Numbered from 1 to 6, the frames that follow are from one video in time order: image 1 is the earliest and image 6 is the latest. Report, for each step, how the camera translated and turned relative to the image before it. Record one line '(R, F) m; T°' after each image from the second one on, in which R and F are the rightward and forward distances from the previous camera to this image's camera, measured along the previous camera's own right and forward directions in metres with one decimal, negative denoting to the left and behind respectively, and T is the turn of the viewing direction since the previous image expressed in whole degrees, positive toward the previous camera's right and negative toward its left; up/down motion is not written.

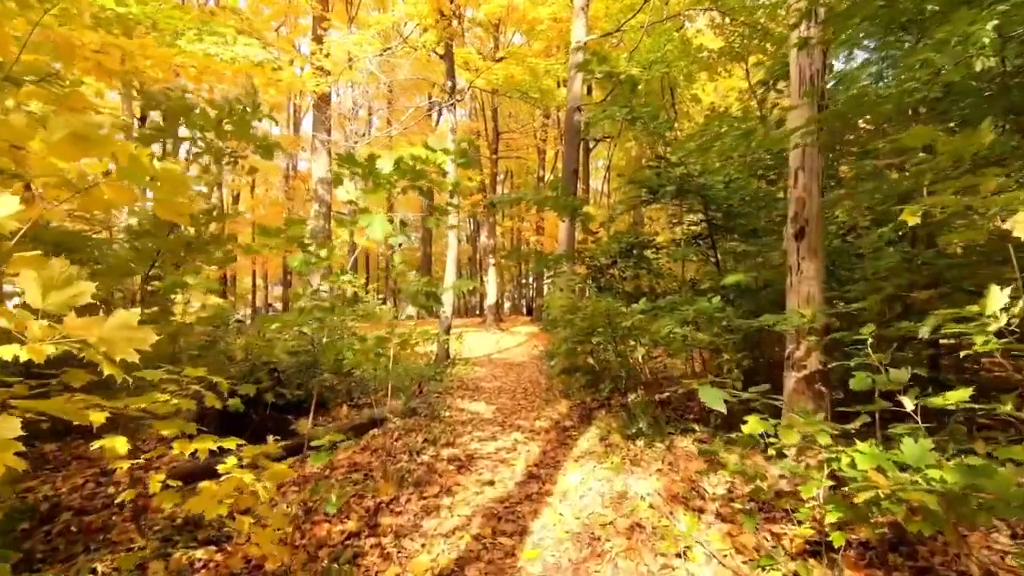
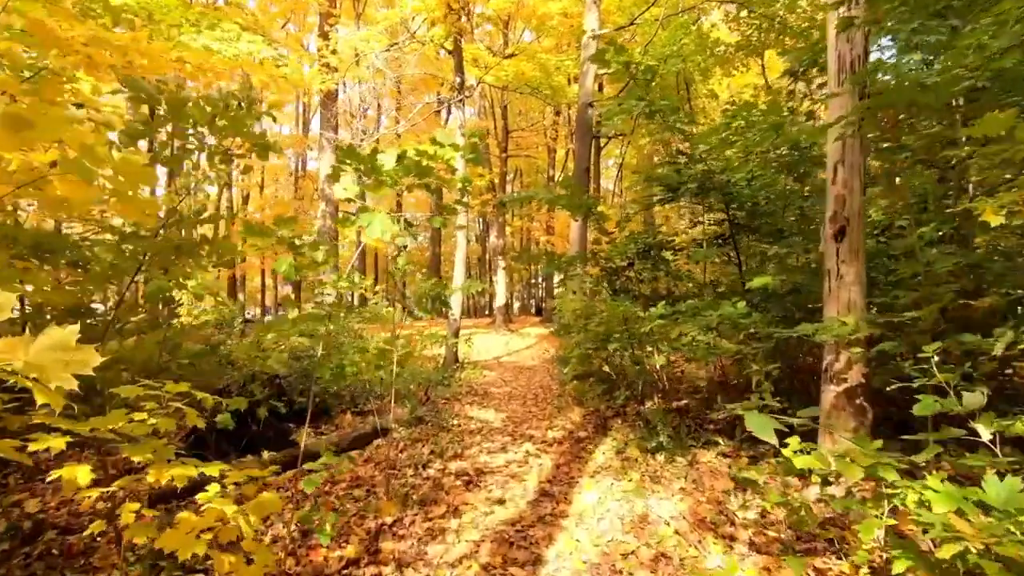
(0.0, +0.3) m; -1°
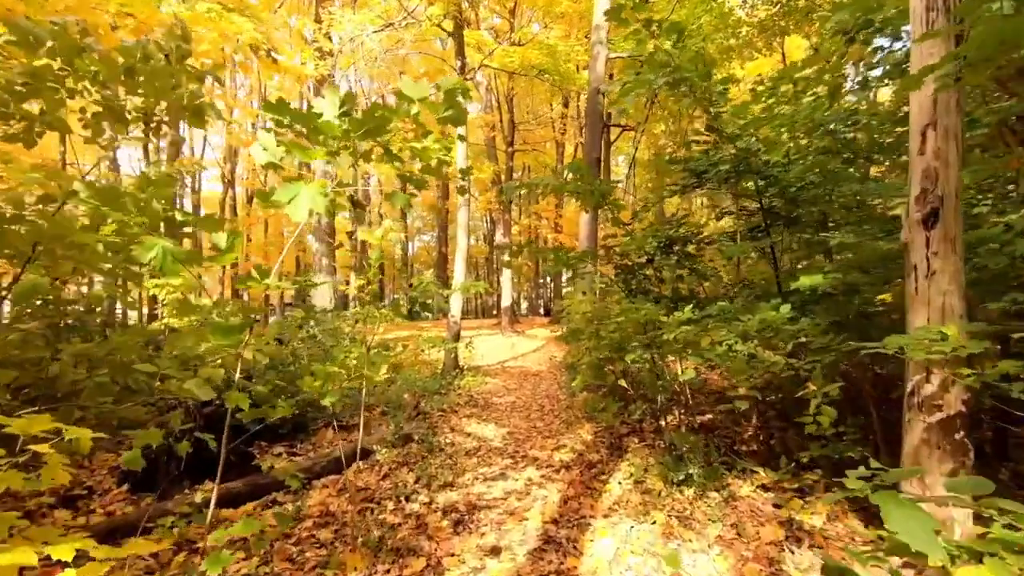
(+0.1, +0.8) m; -1°
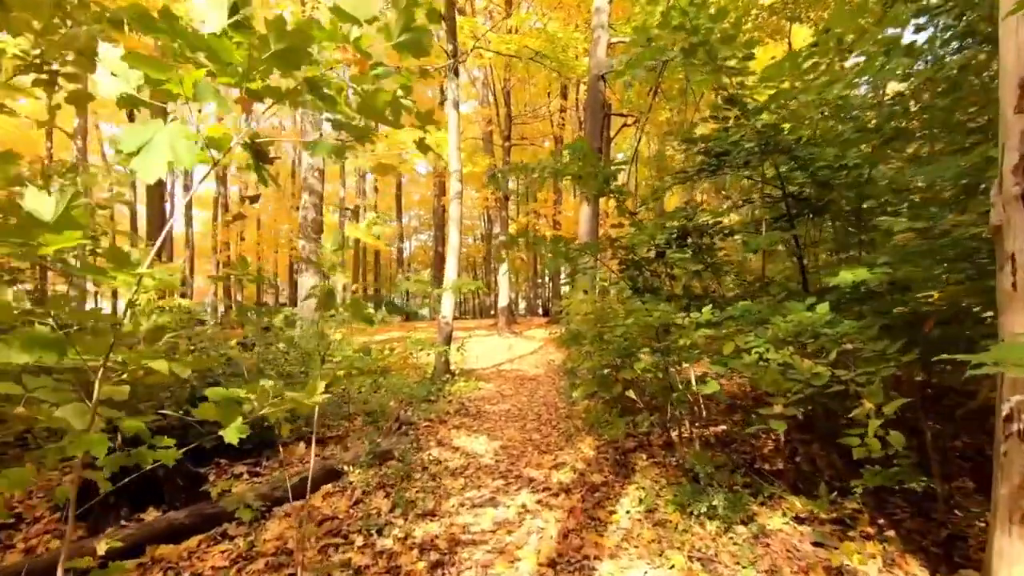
(+0.1, +0.6) m; 0°
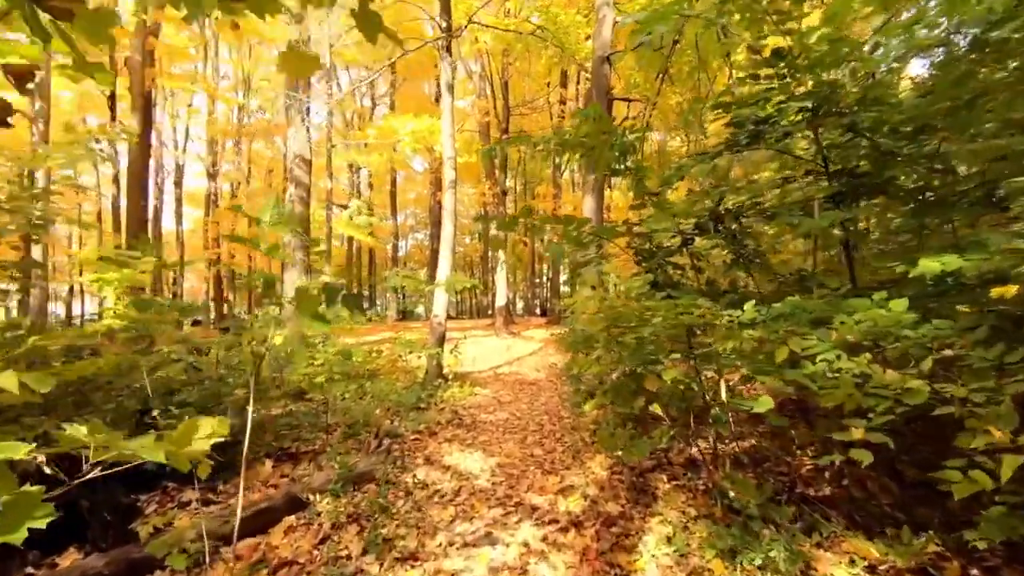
(0.0, +0.7) m; 0°
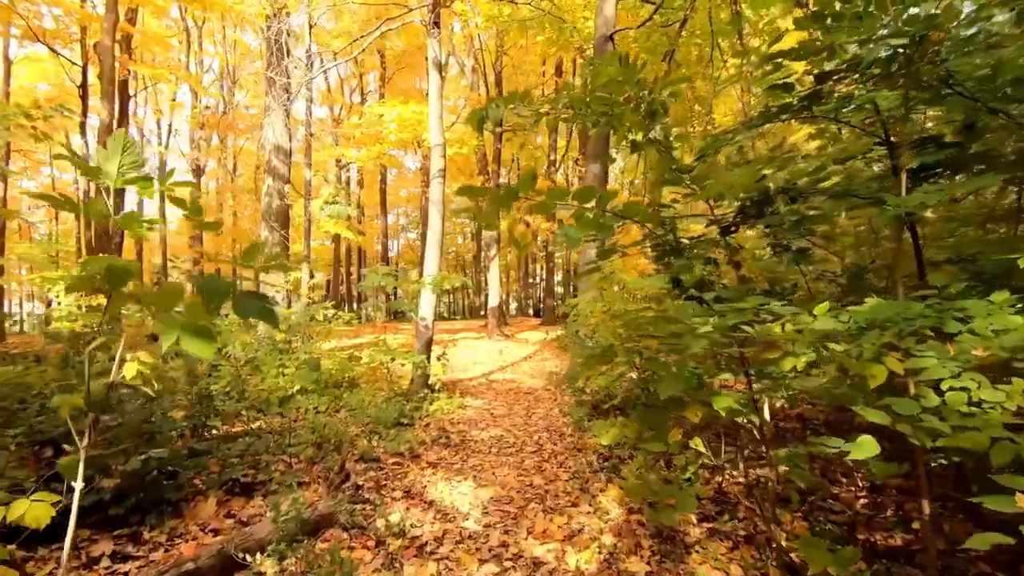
(0.0, +0.8) m; +1°
